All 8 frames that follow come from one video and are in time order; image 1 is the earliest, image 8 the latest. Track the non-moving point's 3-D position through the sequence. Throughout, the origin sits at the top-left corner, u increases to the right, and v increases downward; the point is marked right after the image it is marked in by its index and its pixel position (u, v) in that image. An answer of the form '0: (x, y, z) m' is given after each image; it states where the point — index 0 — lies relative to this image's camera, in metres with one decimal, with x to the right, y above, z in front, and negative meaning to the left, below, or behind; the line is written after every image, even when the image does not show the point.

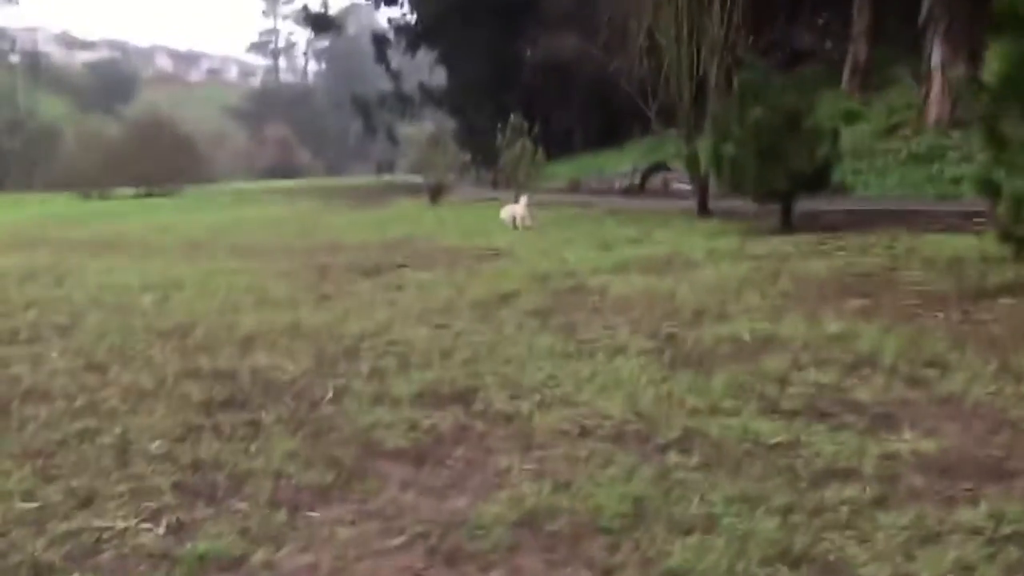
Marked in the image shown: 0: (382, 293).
0: (-1.1, -0.1, +9.2) m
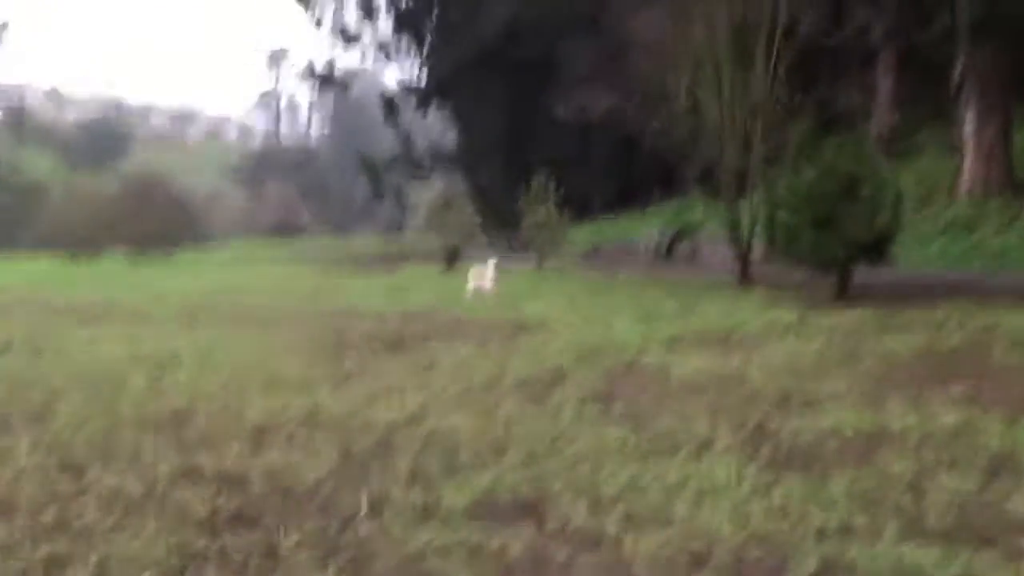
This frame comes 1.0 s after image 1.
0: (-0.8, -0.7, +8.3) m
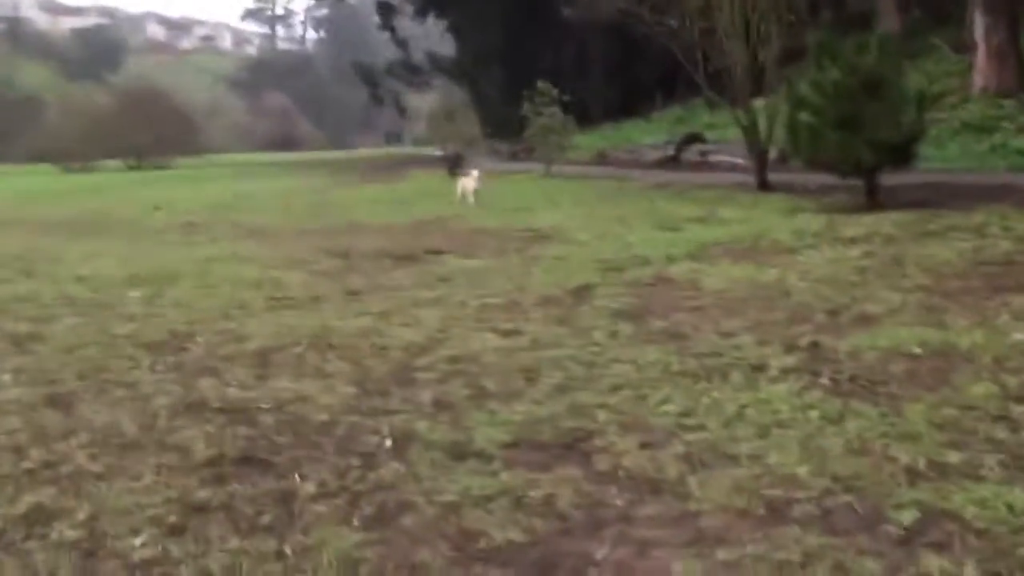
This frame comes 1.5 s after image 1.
0: (-0.7, 0.0, +7.8) m
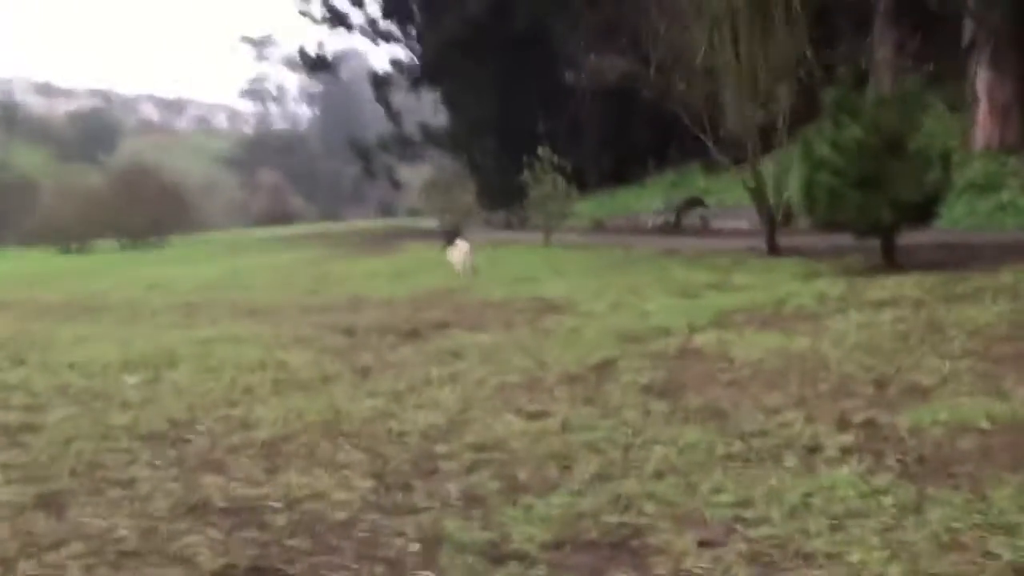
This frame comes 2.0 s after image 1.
0: (-0.6, -0.6, +7.5) m
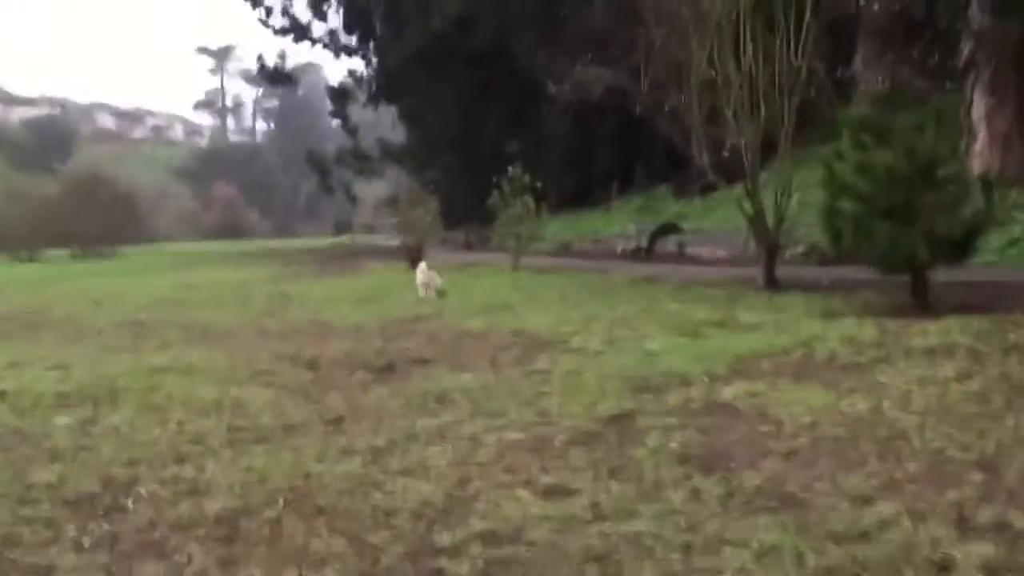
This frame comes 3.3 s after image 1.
0: (-0.6, -0.8, +6.4) m
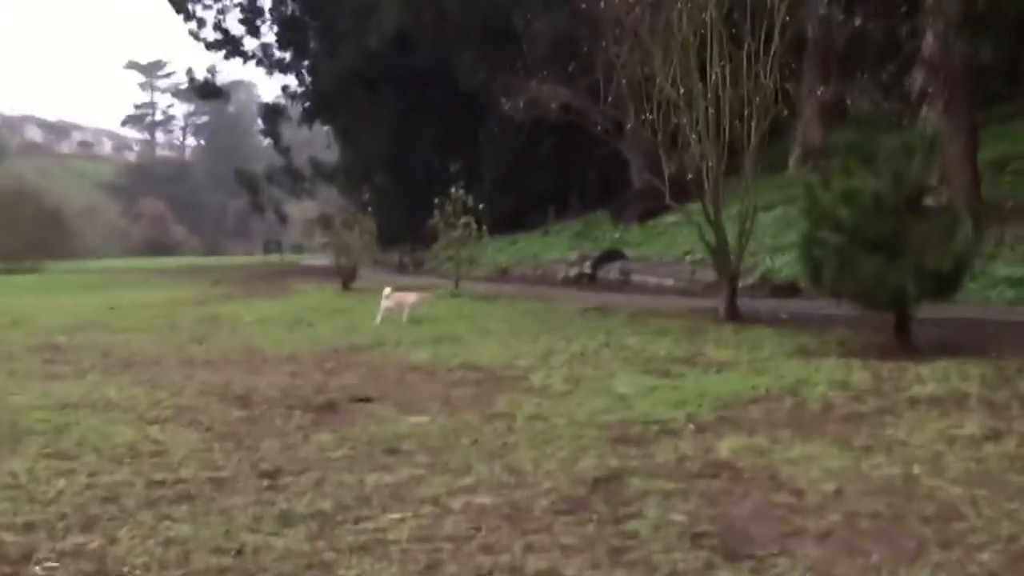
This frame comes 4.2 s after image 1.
0: (-0.8, -1.0, +5.5) m
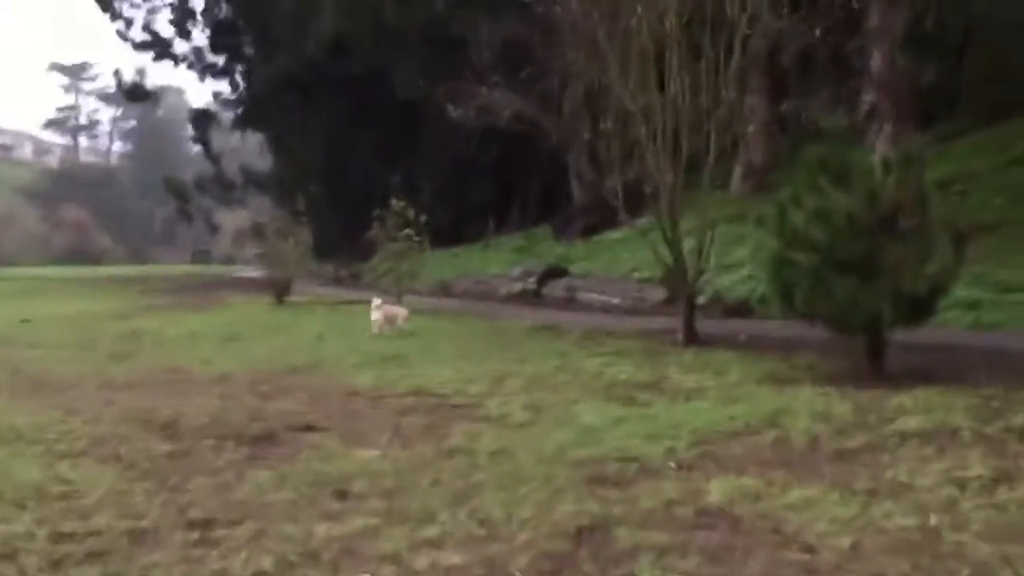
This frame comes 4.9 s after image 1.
0: (-0.9, -1.1, +4.8) m
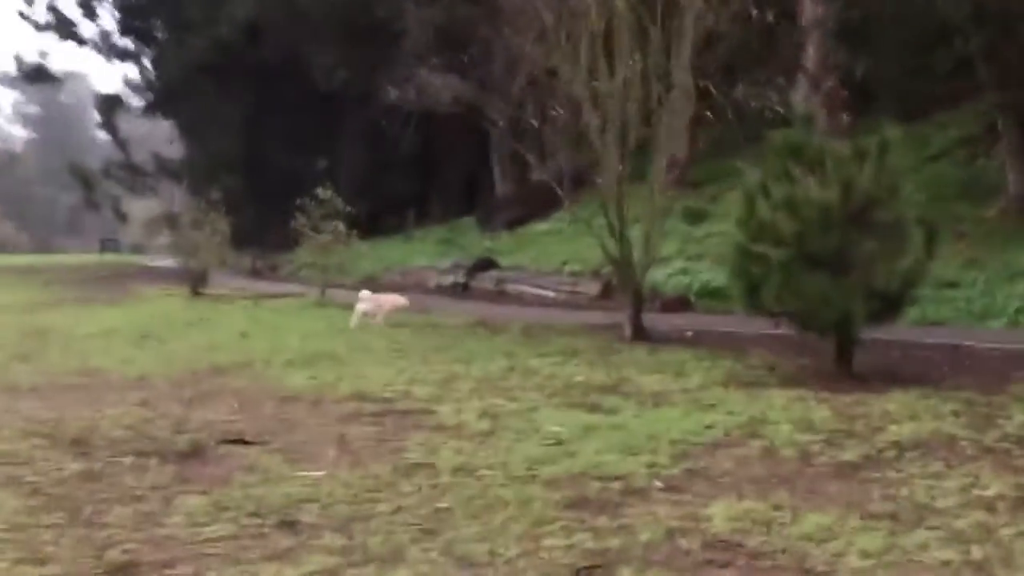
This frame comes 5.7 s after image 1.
0: (-1.0, -1.1, +4.1) m
